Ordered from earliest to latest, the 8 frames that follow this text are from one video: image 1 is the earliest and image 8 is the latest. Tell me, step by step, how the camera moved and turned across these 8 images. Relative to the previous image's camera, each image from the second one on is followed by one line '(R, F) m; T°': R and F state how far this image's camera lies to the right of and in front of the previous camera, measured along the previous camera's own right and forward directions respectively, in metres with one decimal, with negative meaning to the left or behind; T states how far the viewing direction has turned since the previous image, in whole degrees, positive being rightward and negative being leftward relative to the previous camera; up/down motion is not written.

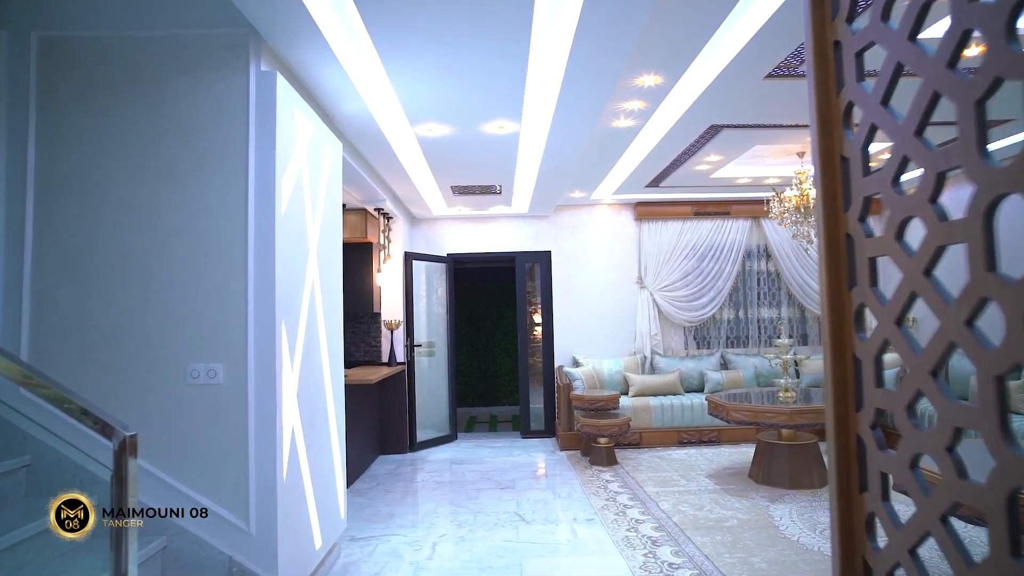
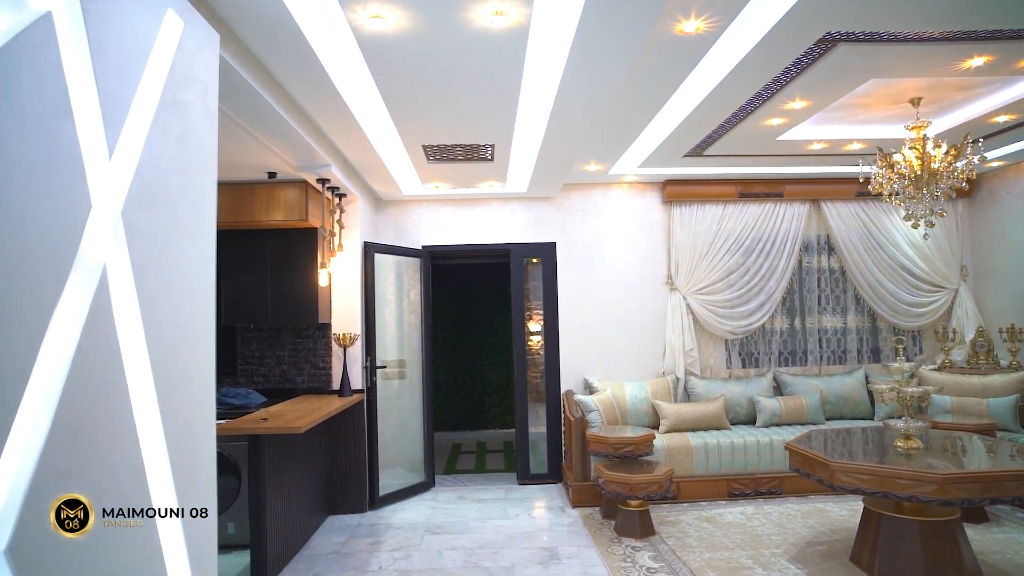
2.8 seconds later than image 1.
(-0.1, +1.6) m; +1°
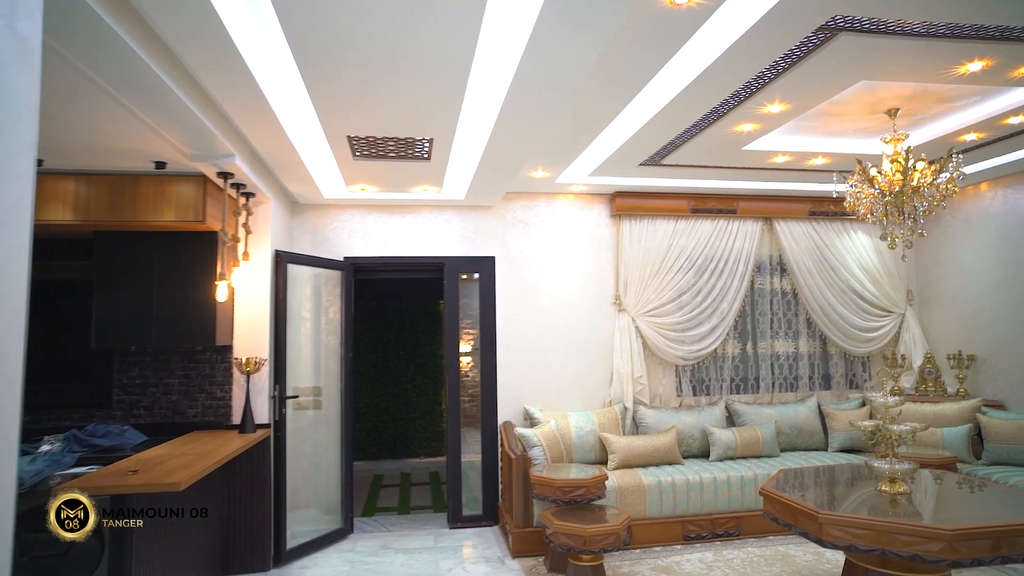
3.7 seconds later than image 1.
(-0.1, +0.6) m; +7°
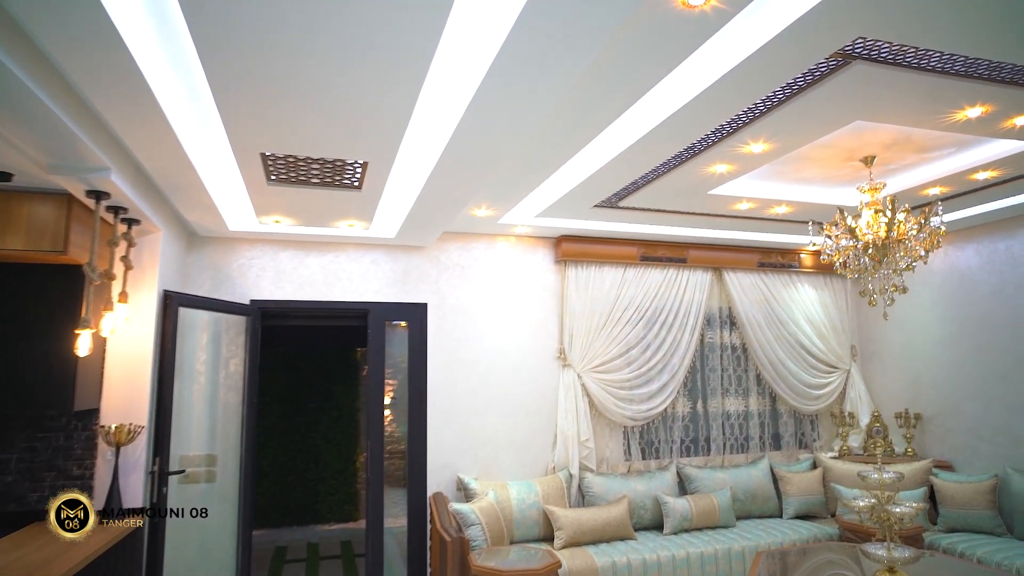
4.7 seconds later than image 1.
(-0.1, +0.5) m; +8°
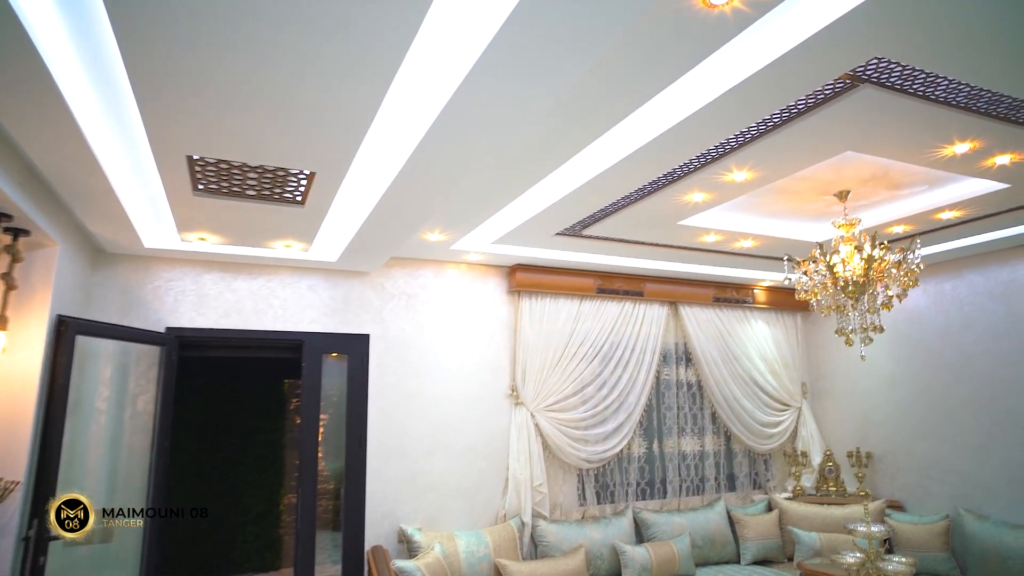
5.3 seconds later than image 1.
(-0.1, +0.3) m; +6°
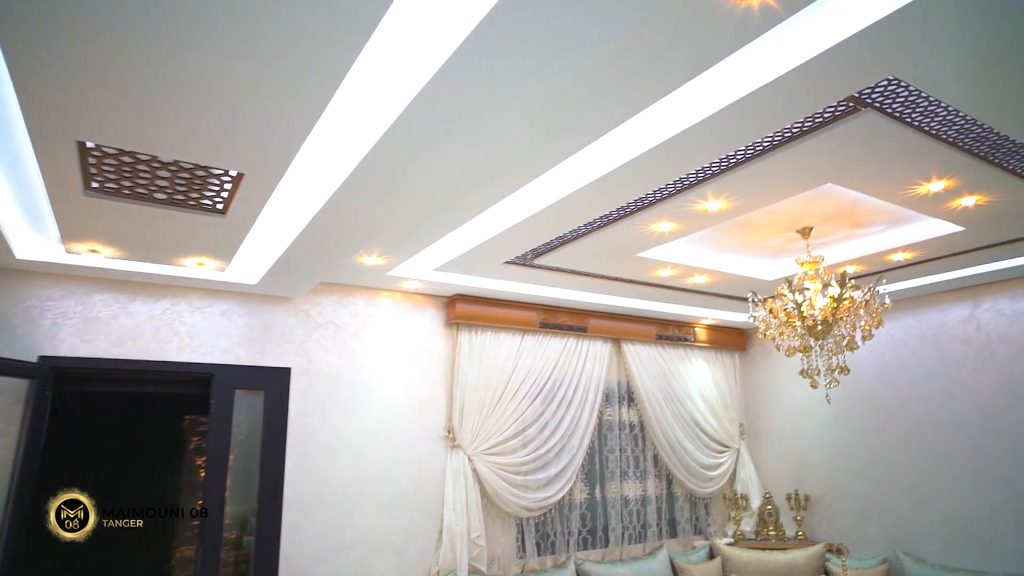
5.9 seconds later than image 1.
(-0.1, +0.3) m; +7°
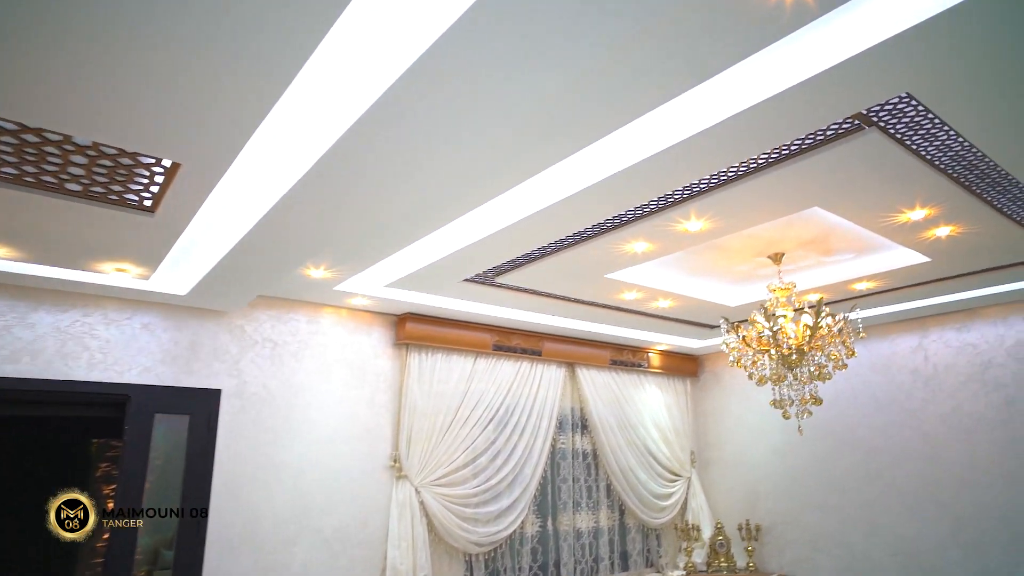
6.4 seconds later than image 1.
(-0.1, +0.2) m; +6°
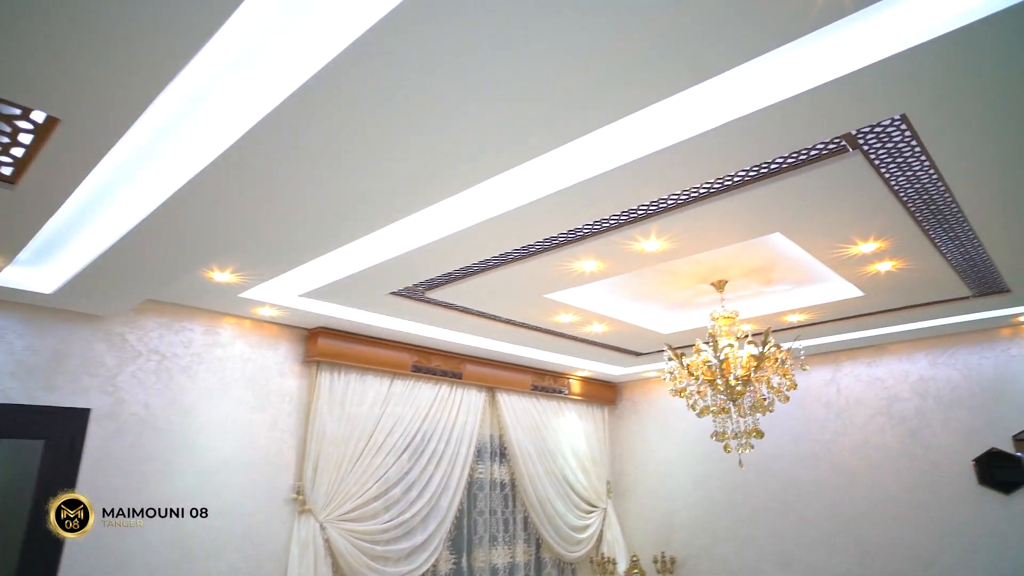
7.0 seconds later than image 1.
(-0.1, +0.3) m; +9°
